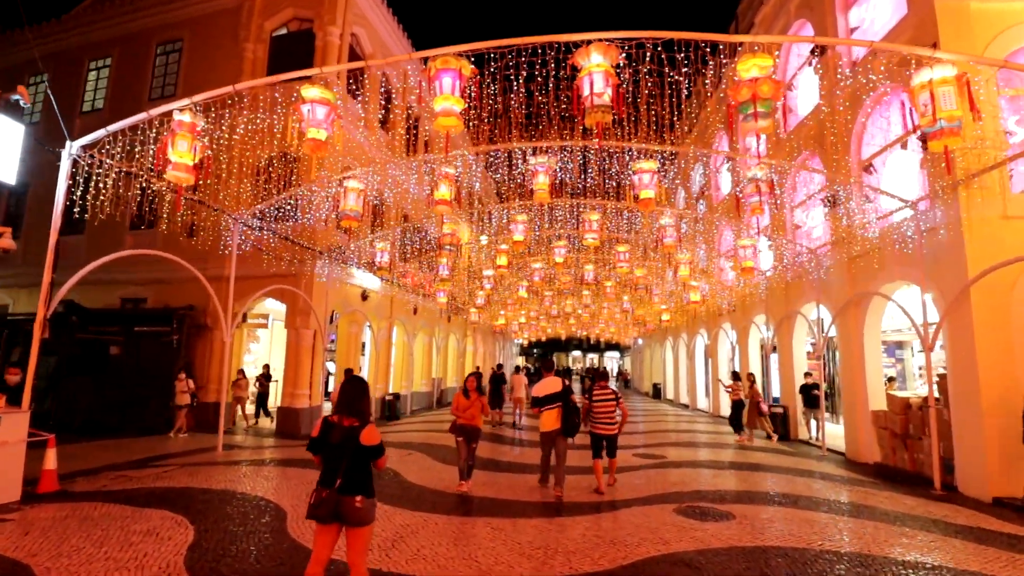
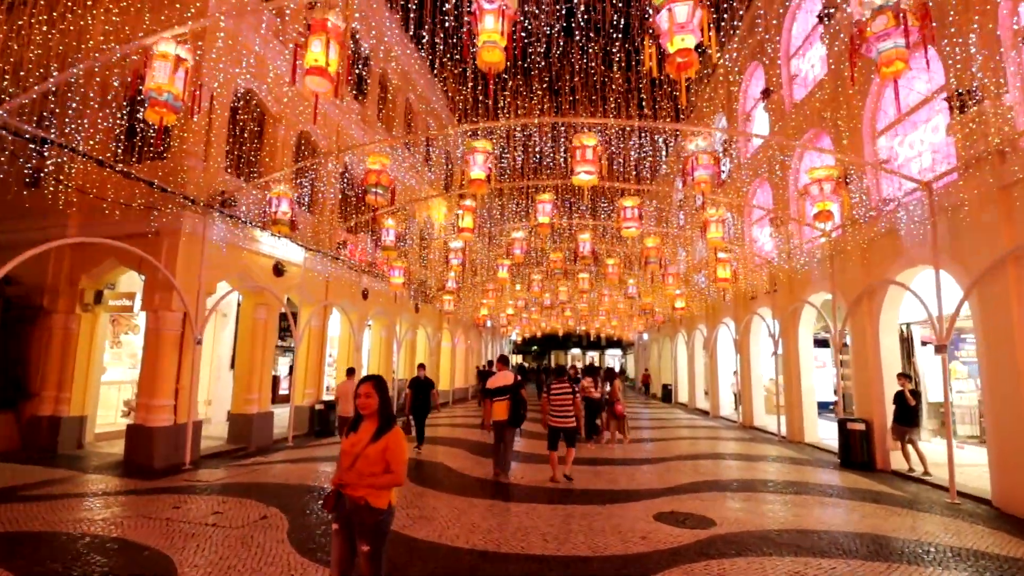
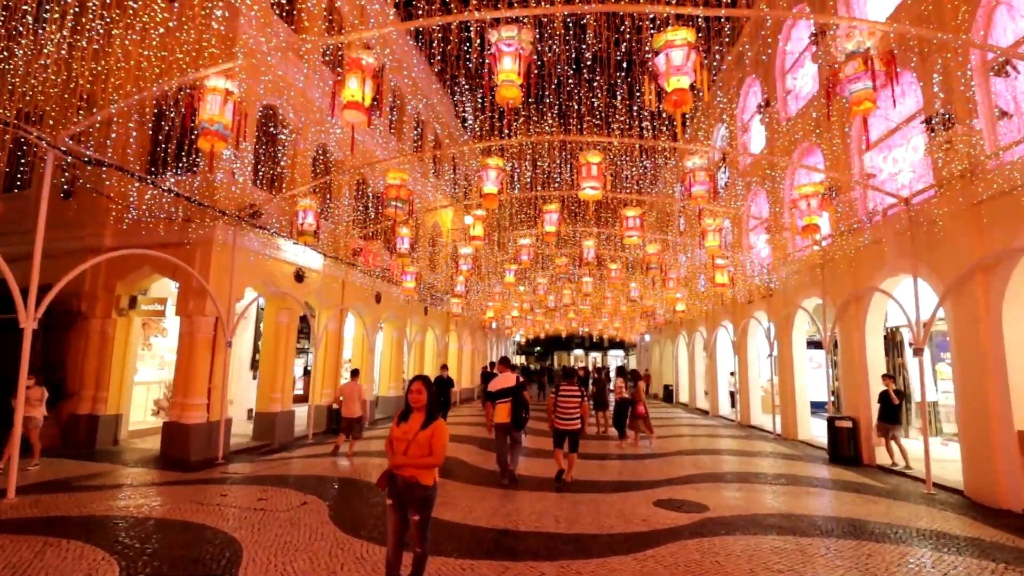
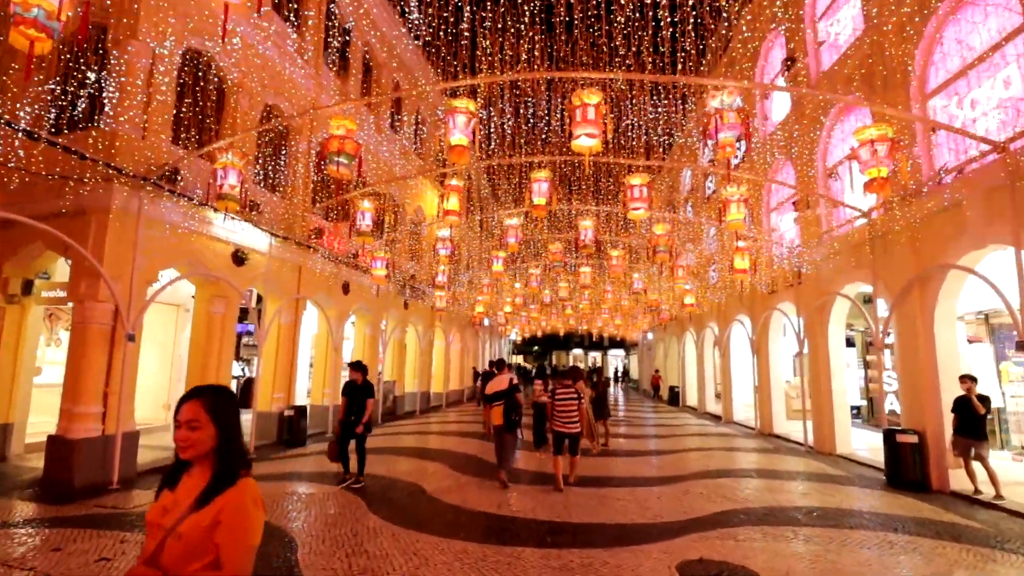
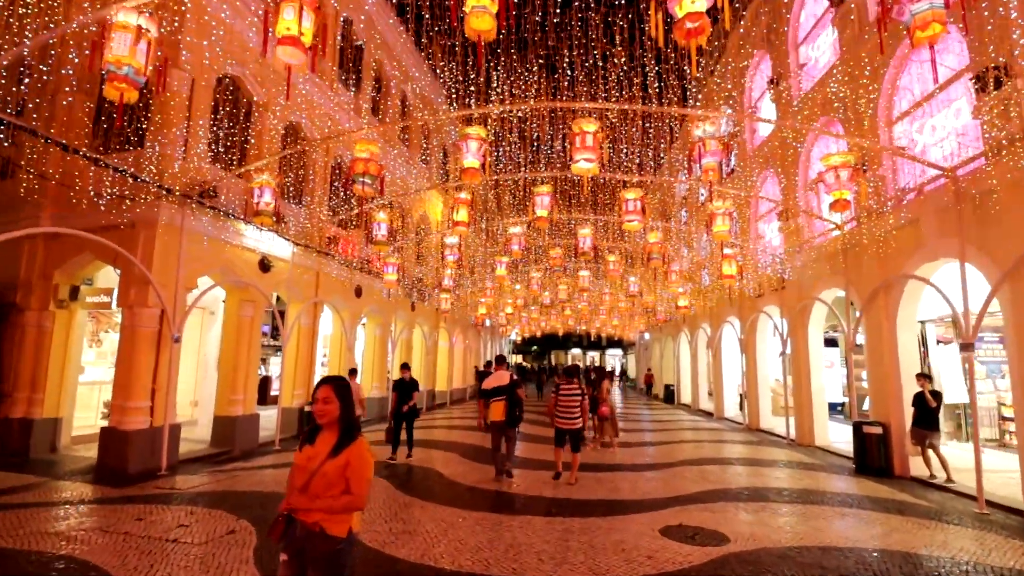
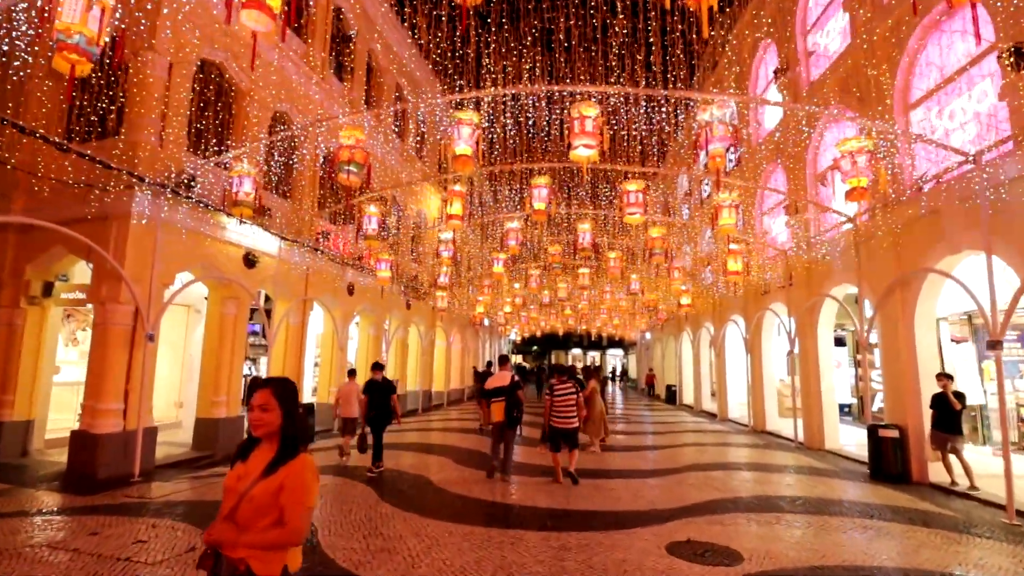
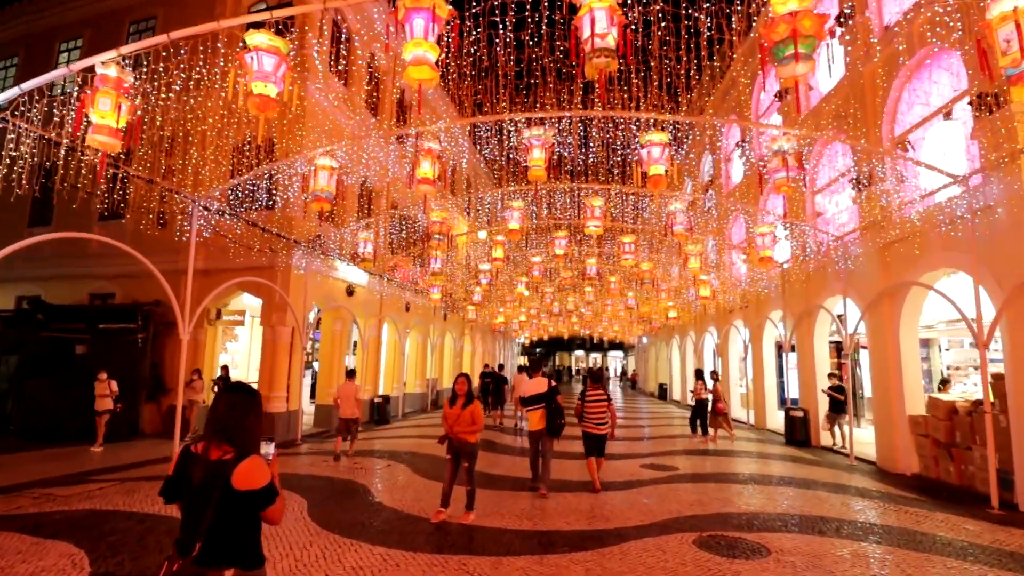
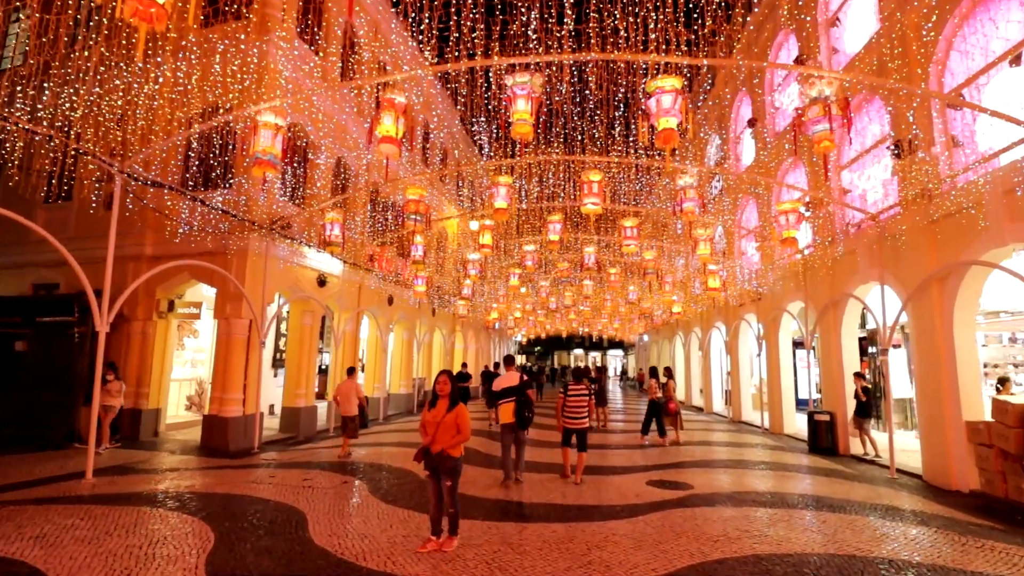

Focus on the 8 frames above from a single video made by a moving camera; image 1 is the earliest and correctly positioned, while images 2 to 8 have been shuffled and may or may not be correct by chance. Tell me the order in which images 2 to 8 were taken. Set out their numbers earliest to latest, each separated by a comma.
7, 8, 3, 2, 5, 6, 4
